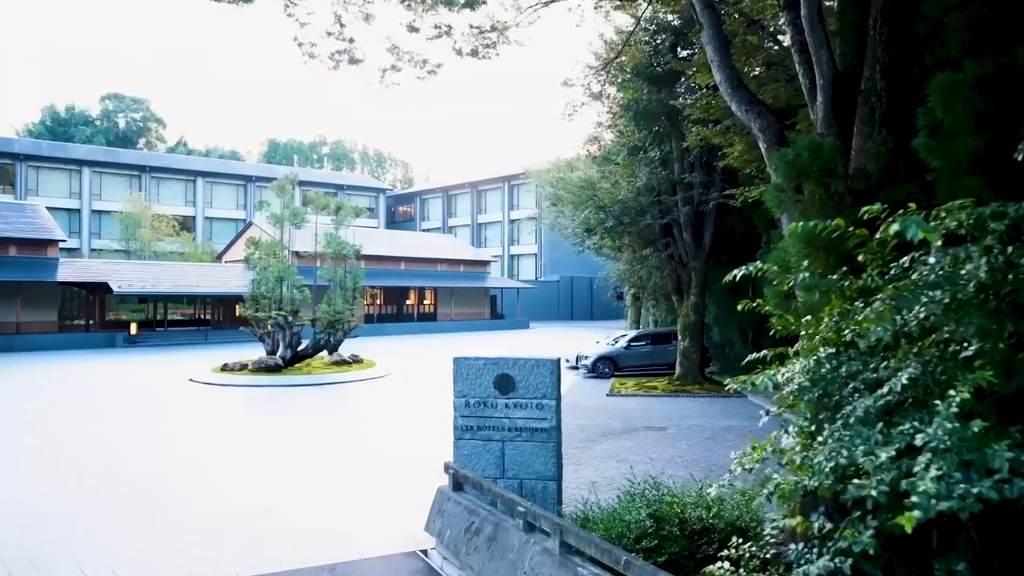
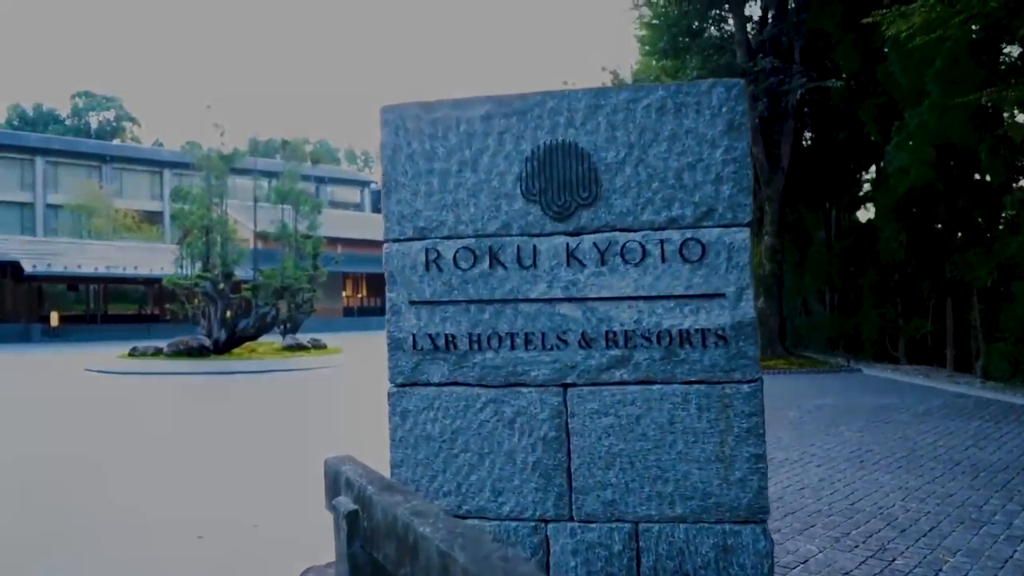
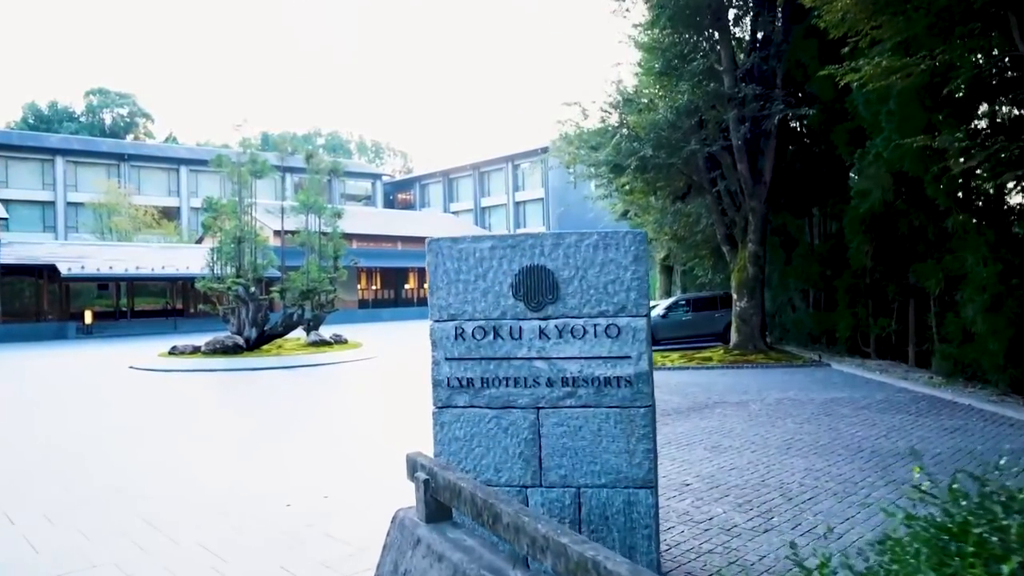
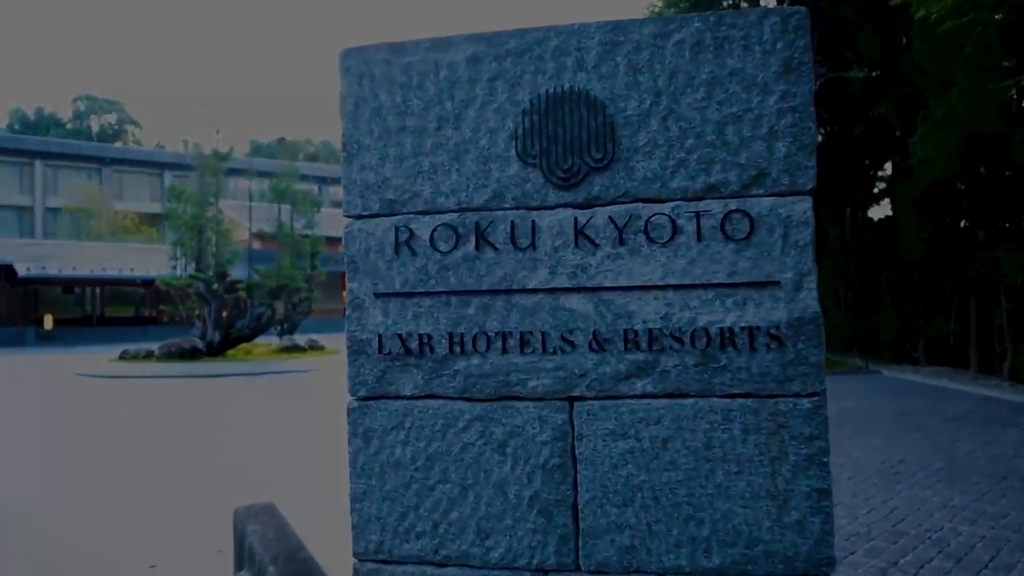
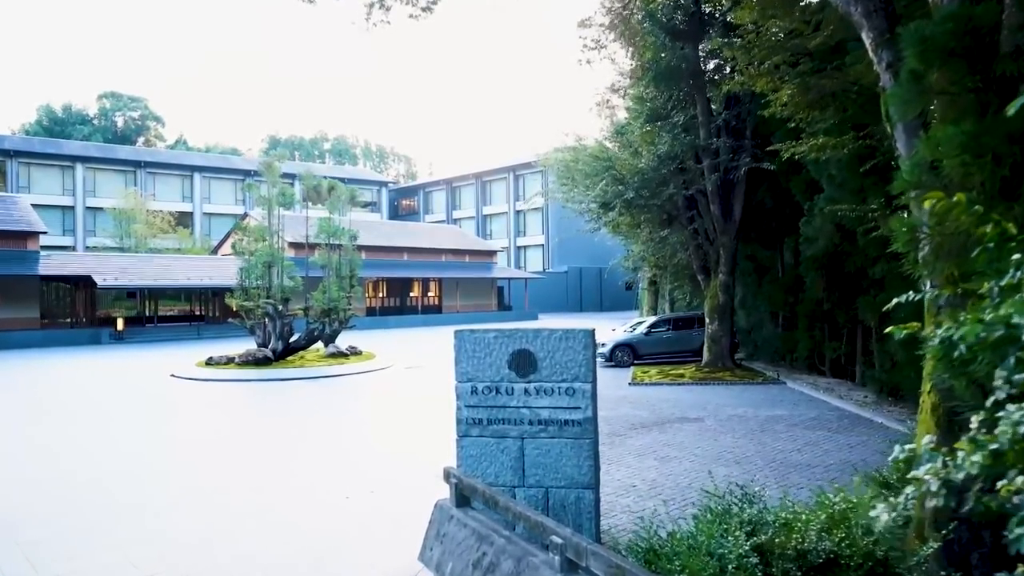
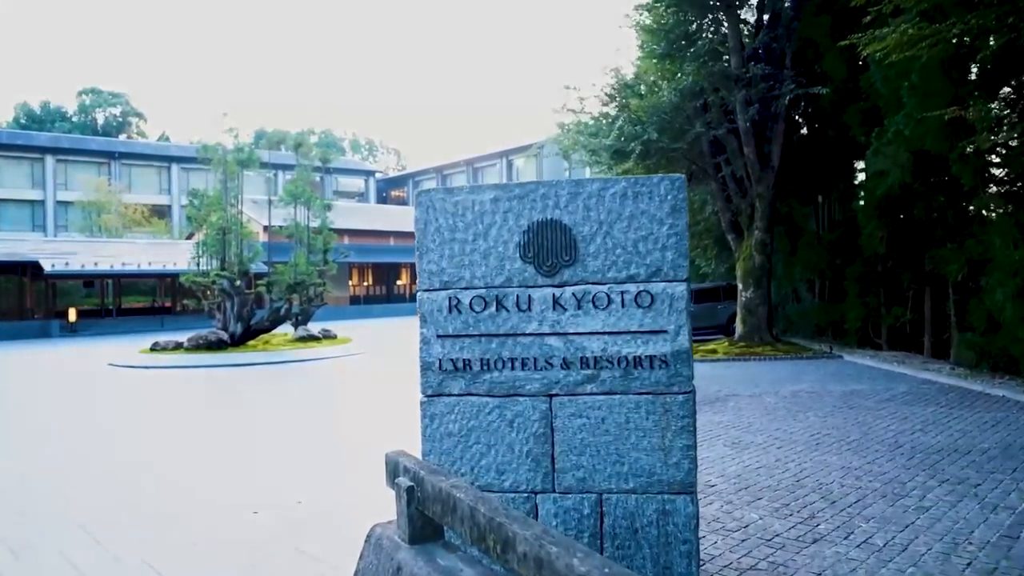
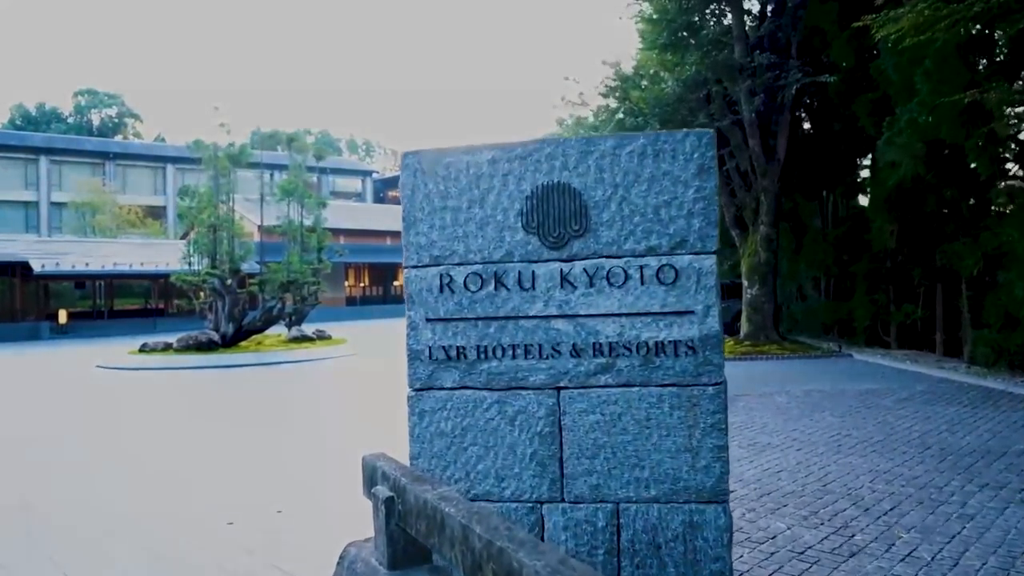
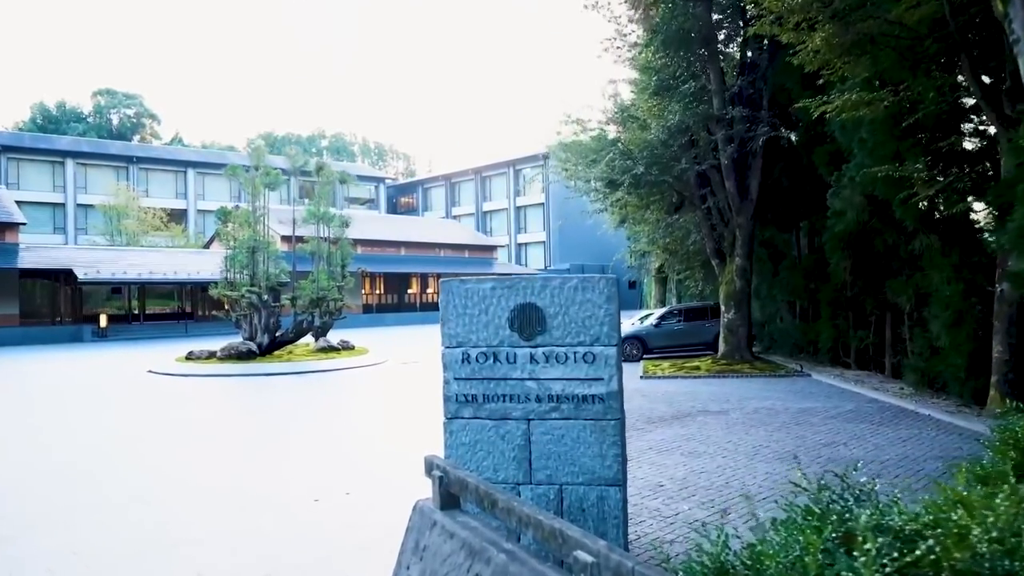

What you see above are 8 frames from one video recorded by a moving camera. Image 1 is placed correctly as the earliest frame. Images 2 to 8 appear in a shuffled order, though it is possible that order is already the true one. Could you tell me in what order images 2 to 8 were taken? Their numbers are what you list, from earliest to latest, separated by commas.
5, 8, 3, 6, 7, 2, 4
